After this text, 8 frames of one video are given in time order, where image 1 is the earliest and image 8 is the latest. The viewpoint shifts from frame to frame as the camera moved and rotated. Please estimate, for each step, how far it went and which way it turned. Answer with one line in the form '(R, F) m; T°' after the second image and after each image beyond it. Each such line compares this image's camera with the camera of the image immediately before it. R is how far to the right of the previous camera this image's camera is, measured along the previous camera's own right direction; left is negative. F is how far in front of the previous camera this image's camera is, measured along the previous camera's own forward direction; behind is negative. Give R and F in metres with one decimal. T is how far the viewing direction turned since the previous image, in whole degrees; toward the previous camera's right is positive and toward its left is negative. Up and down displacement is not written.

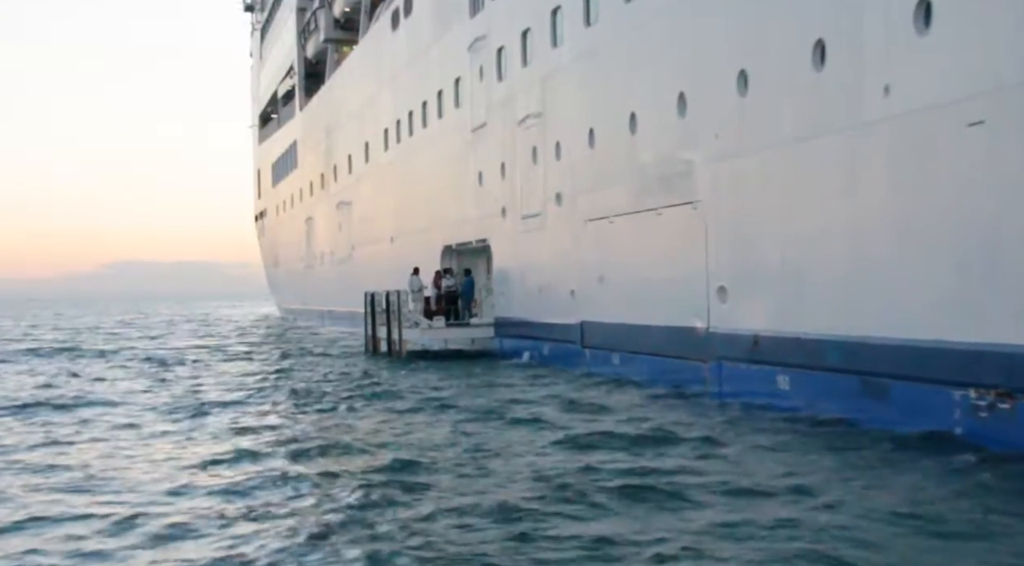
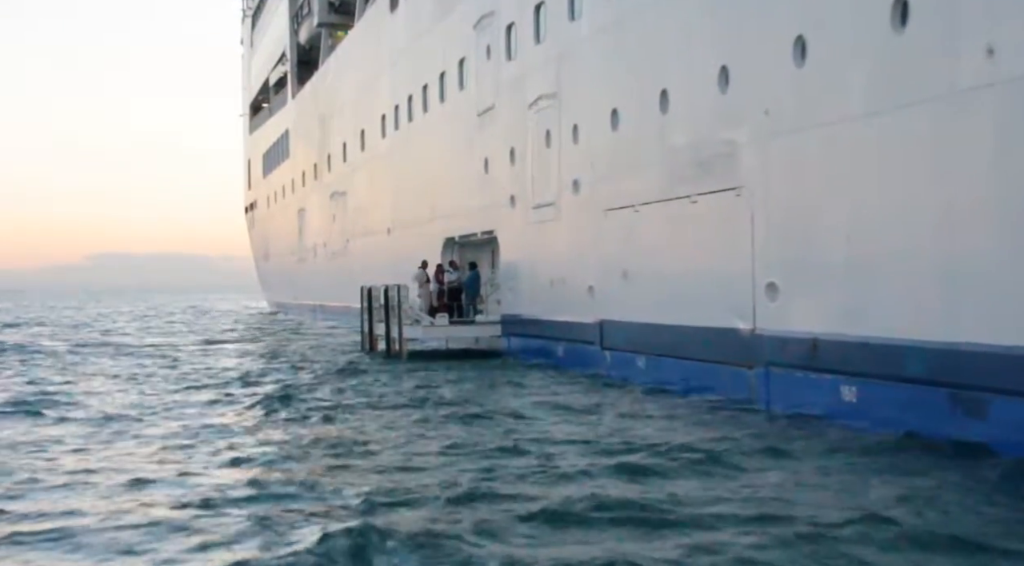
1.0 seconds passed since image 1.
(-0.2, +1.1) m; 0°
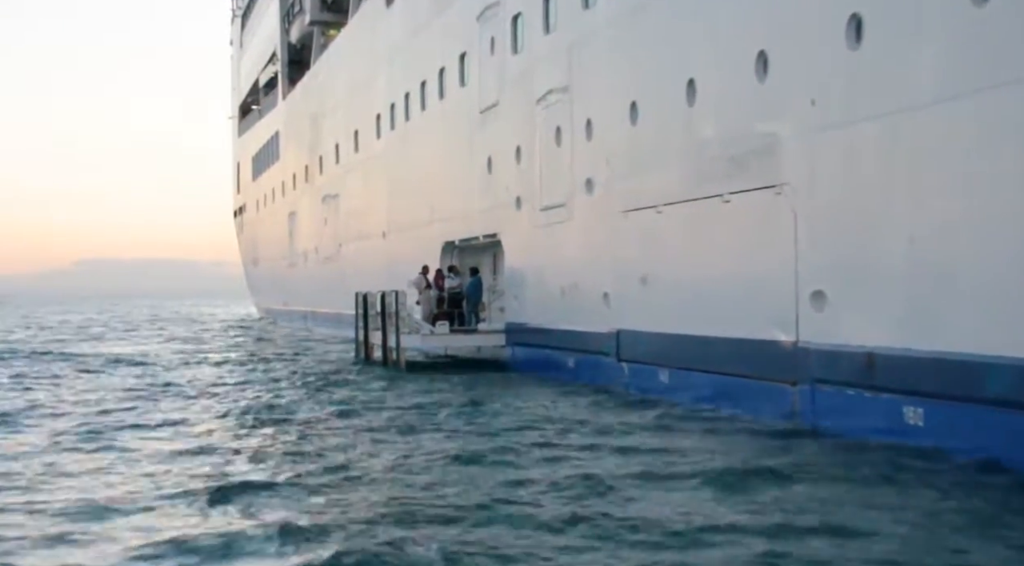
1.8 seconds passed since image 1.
(-0.2, +0.8) m; +1°
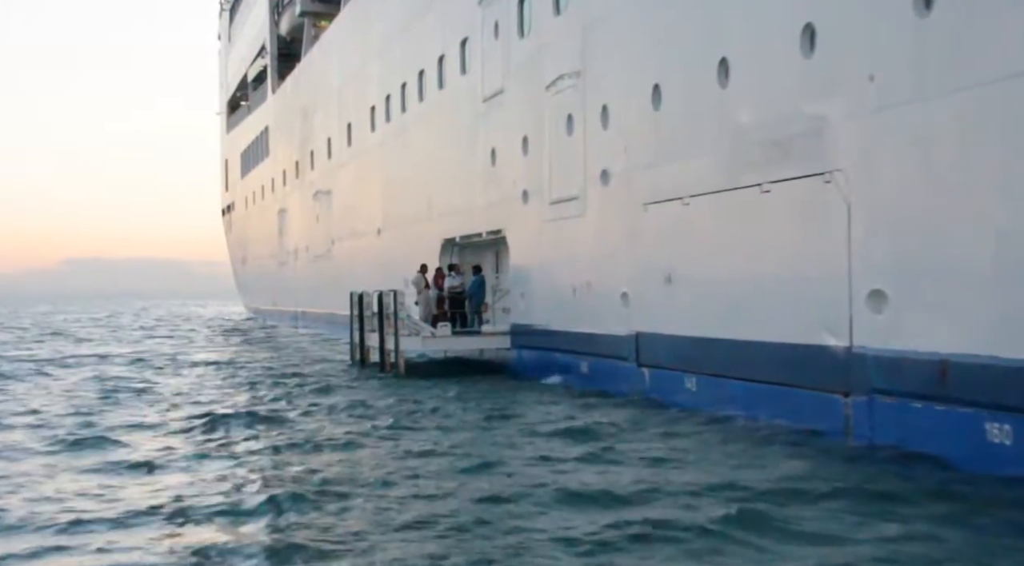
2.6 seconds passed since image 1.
(-0.2, +0.8) m; +1°
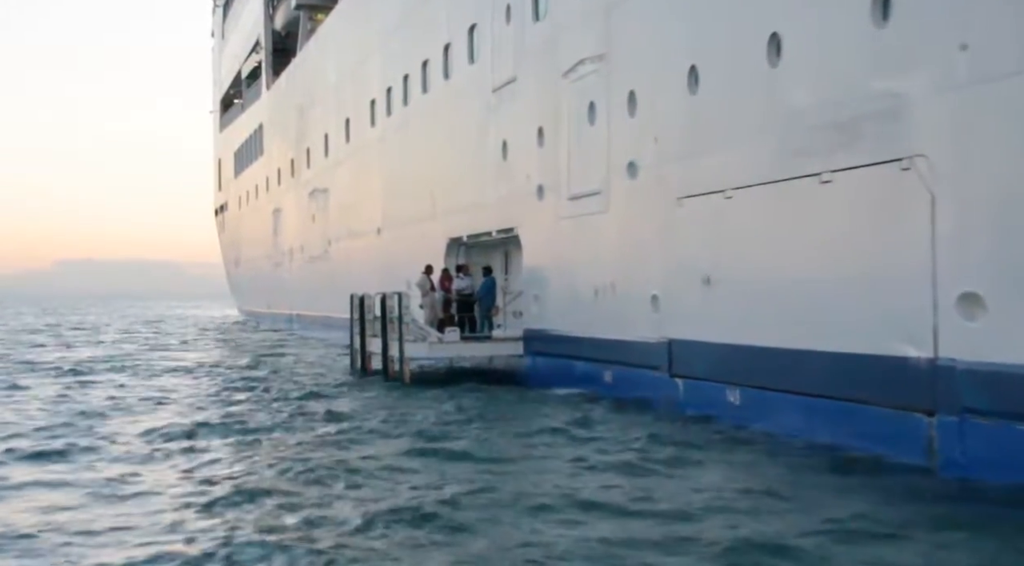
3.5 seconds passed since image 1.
(-0.2, +0.9) m; 0°
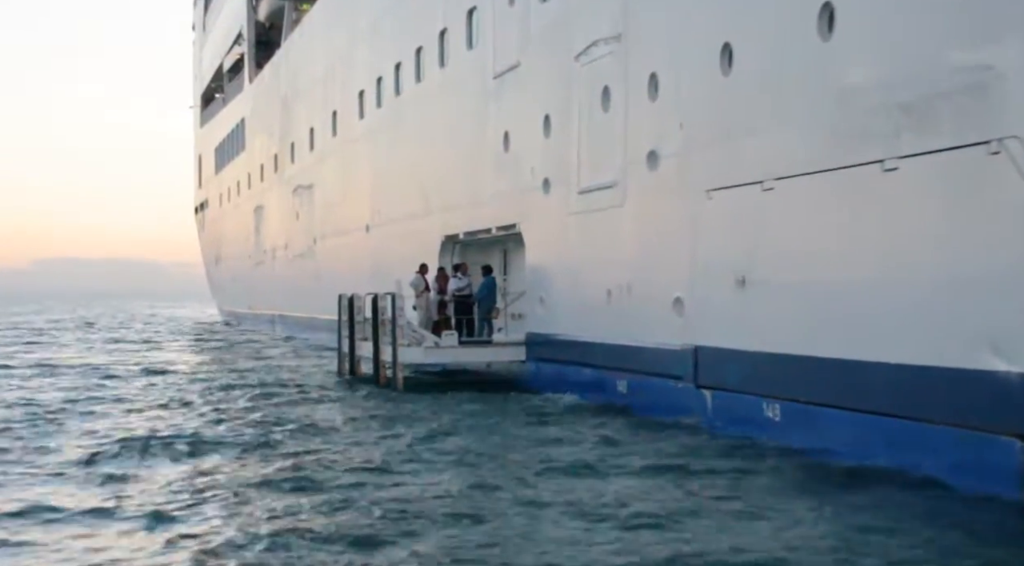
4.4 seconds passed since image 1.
(-0.2, +0.9) m; +1°
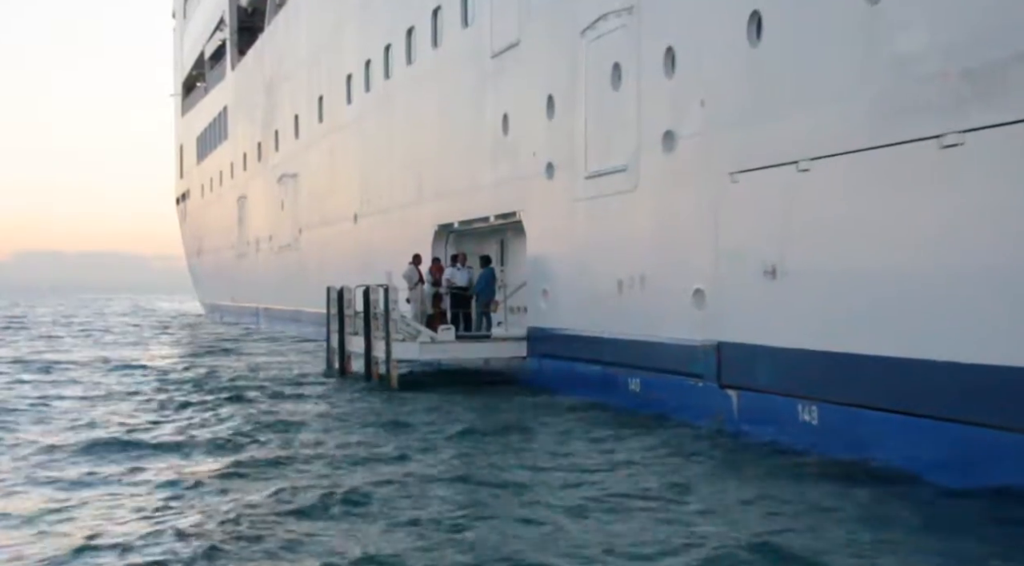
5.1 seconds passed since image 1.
(-0.2, +0.7) m; +1°
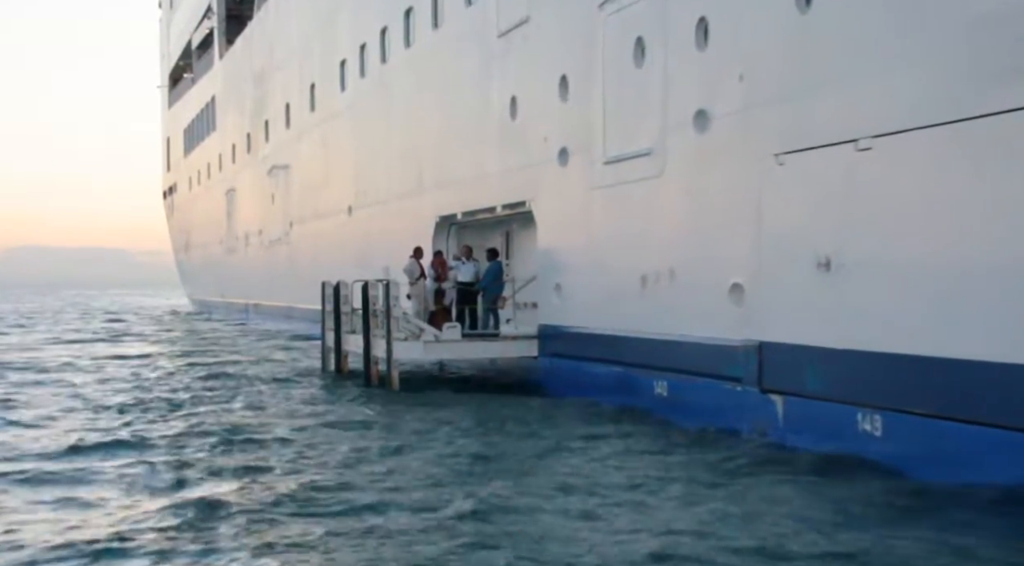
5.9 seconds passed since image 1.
(-0.2, +0.7) m; +1°
